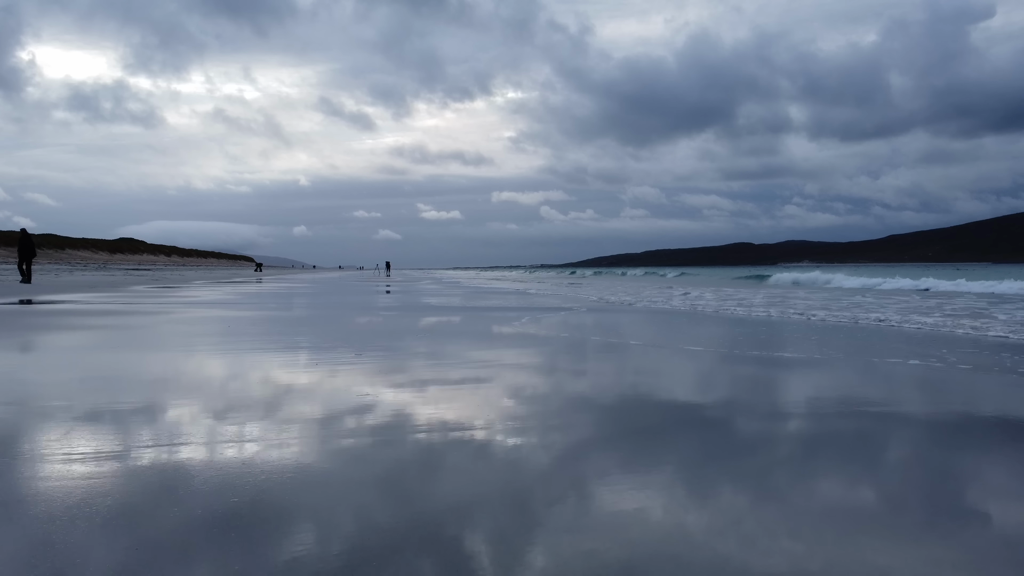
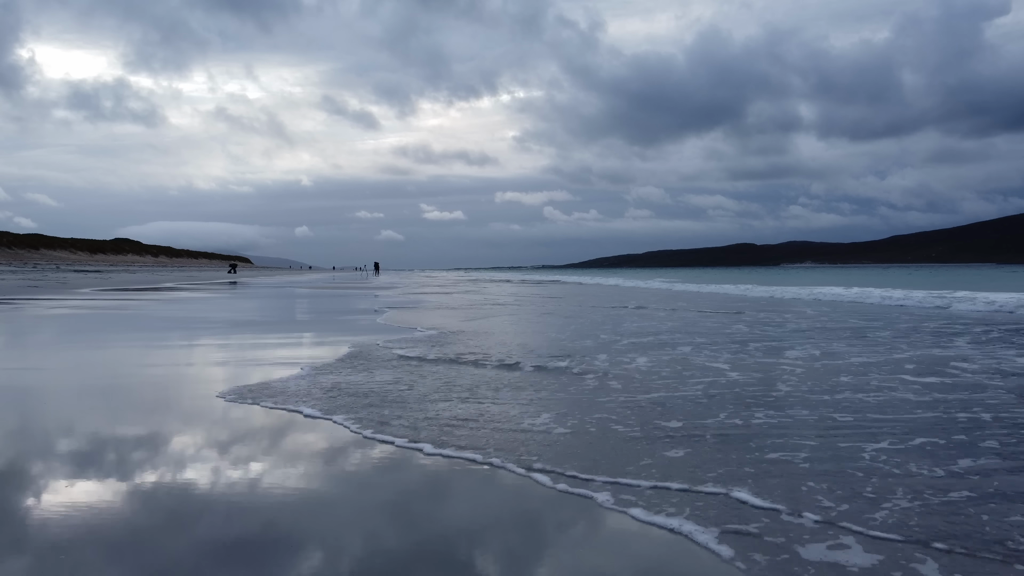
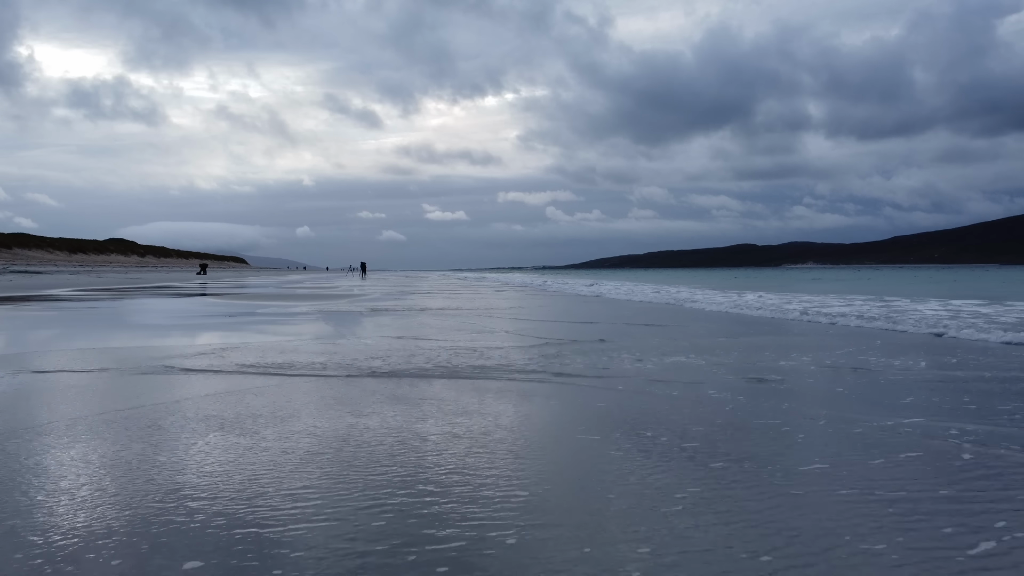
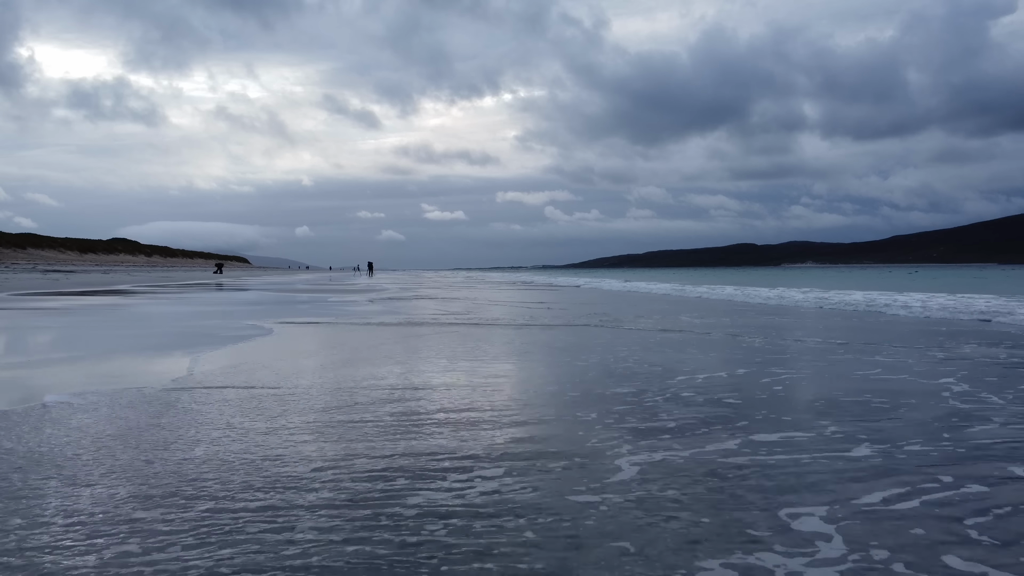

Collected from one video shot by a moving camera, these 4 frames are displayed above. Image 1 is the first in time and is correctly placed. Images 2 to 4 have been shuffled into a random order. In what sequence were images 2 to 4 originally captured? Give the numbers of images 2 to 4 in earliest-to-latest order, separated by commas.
2, 4, 3
